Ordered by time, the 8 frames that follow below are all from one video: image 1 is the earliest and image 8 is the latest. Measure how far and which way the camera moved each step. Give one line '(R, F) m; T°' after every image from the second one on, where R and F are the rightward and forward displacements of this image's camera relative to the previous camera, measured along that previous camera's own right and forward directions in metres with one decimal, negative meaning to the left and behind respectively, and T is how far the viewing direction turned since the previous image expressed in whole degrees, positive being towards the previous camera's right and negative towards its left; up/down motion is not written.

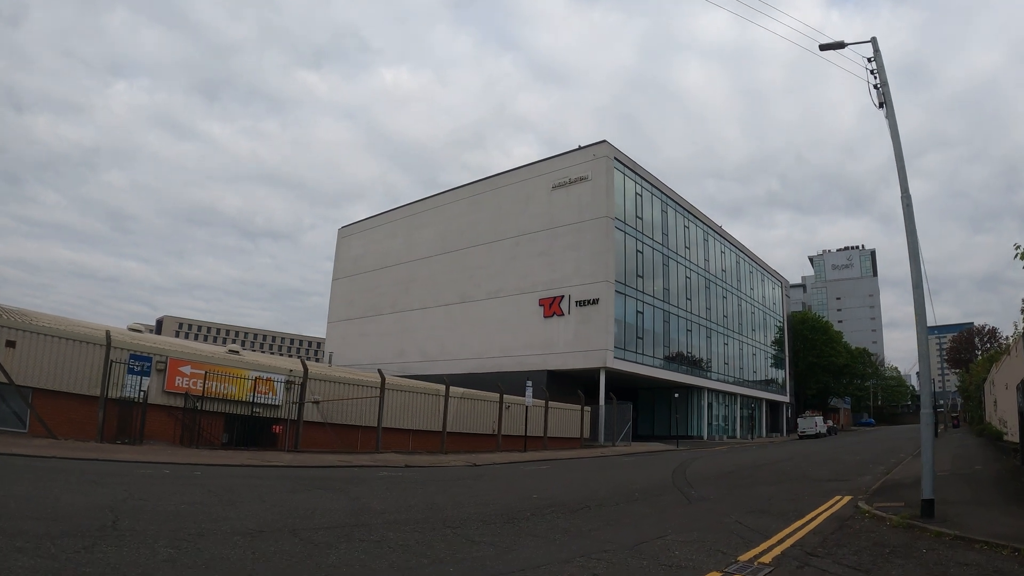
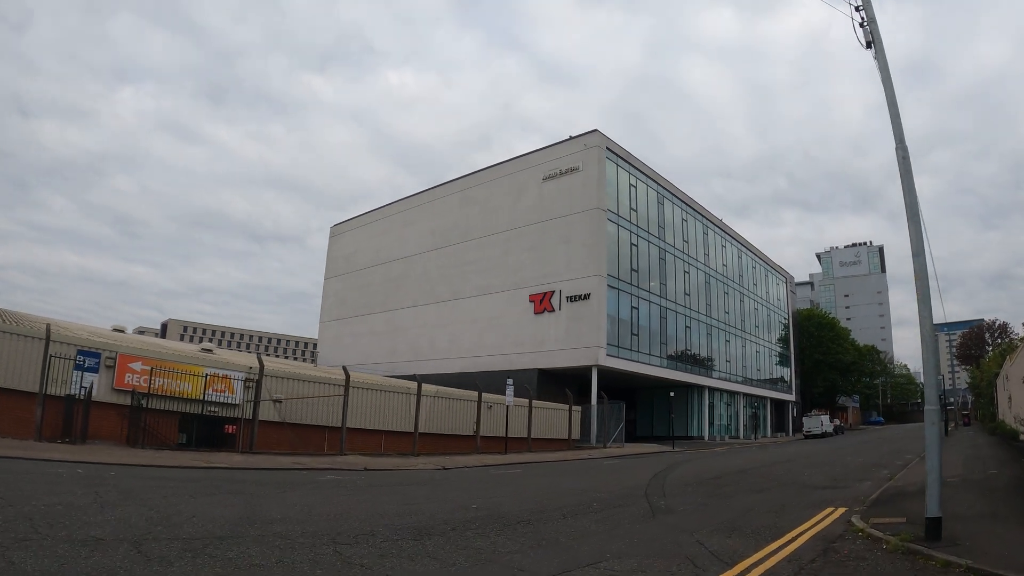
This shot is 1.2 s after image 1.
(+1.0, +1.6) m; -1°
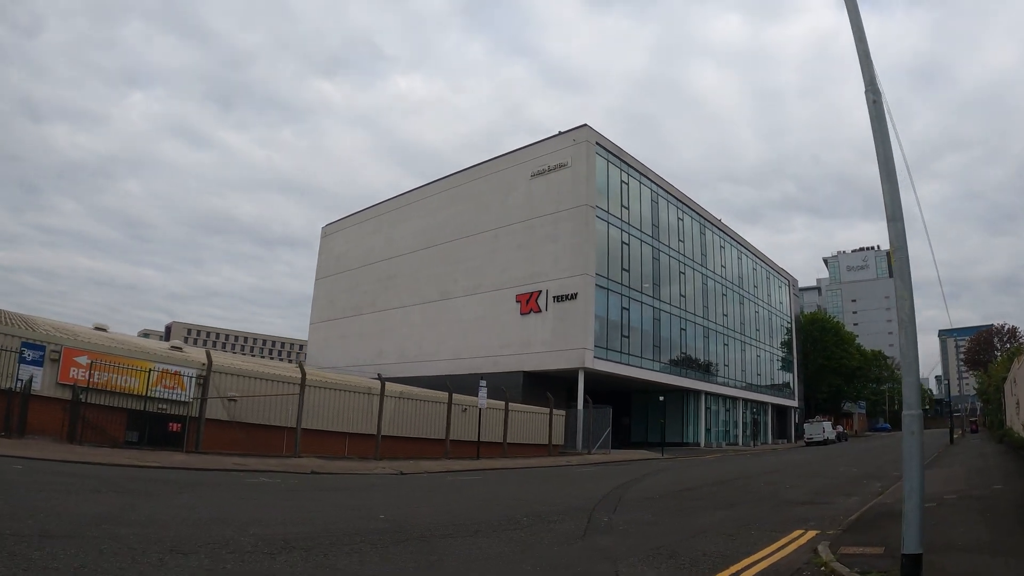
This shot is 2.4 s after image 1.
(+1.1, +1.5) m; -1°
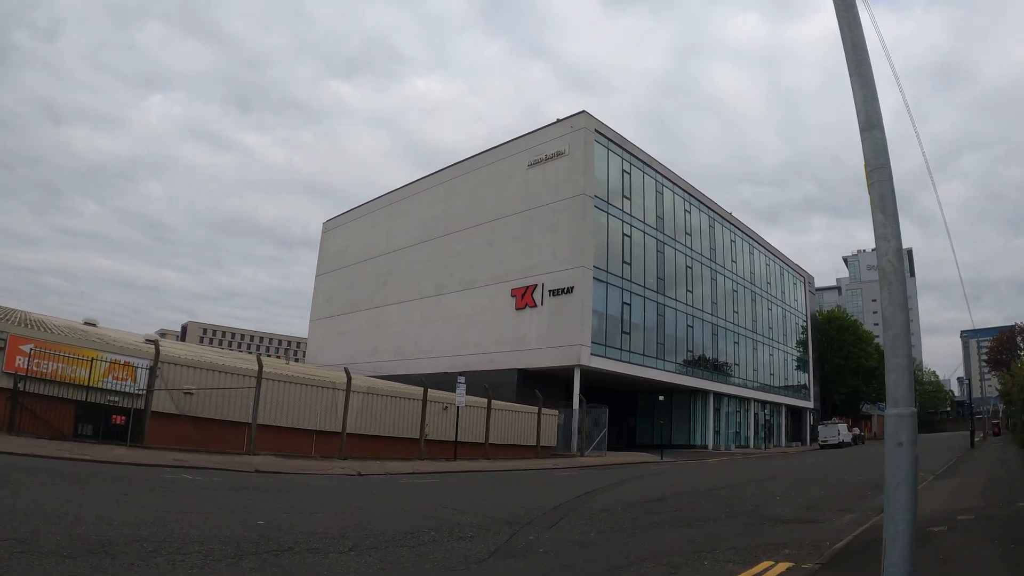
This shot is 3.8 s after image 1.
(+1.2, +1.7) m; -1°
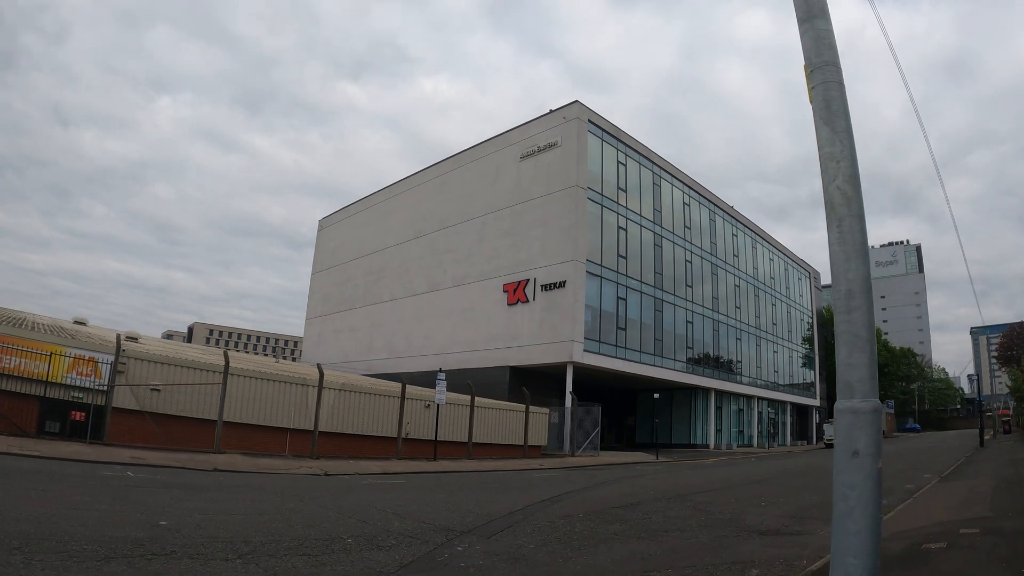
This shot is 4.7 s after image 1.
(+0.8, +1.1) m; -1°
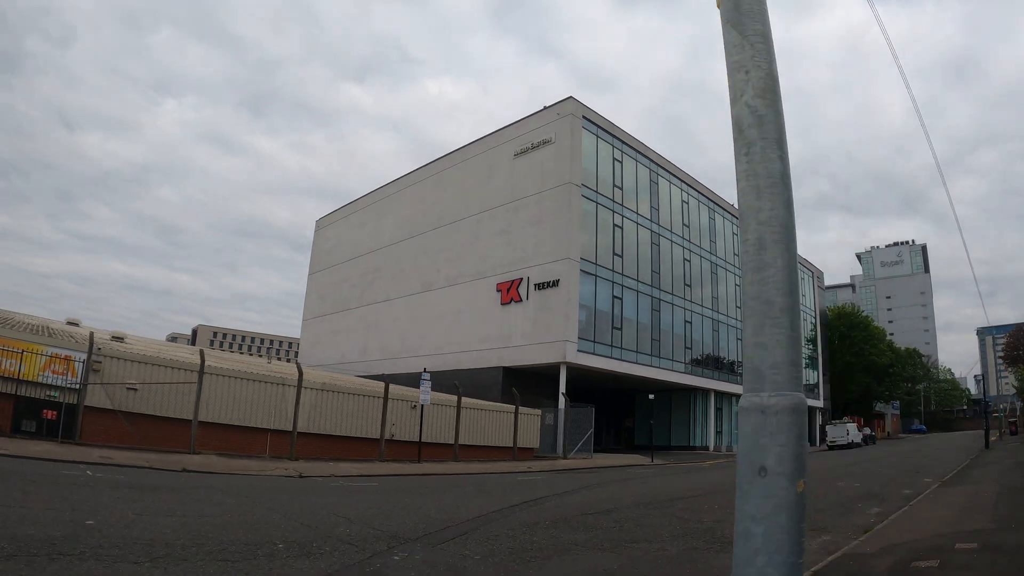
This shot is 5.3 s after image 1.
(+0.5, +0.7) m; 0°
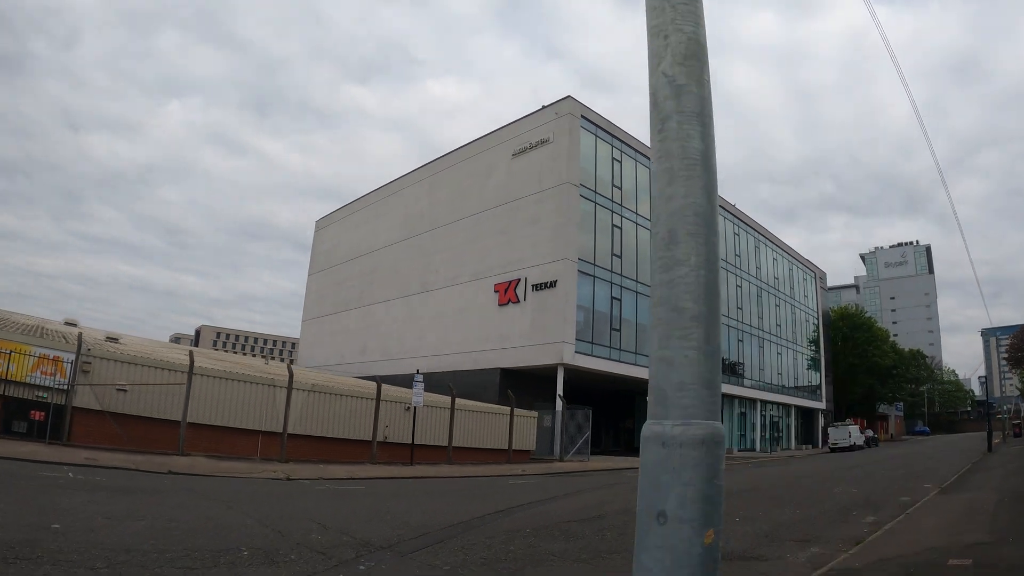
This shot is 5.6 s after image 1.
(+0.3, +0.3) m; 0°
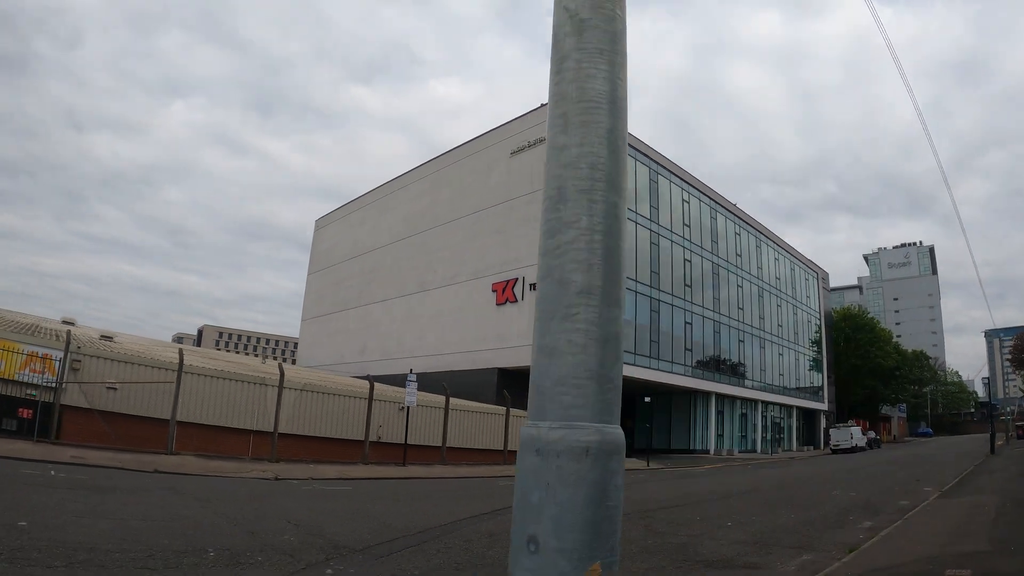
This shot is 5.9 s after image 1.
(+0.2, +0.3) m; 0°
